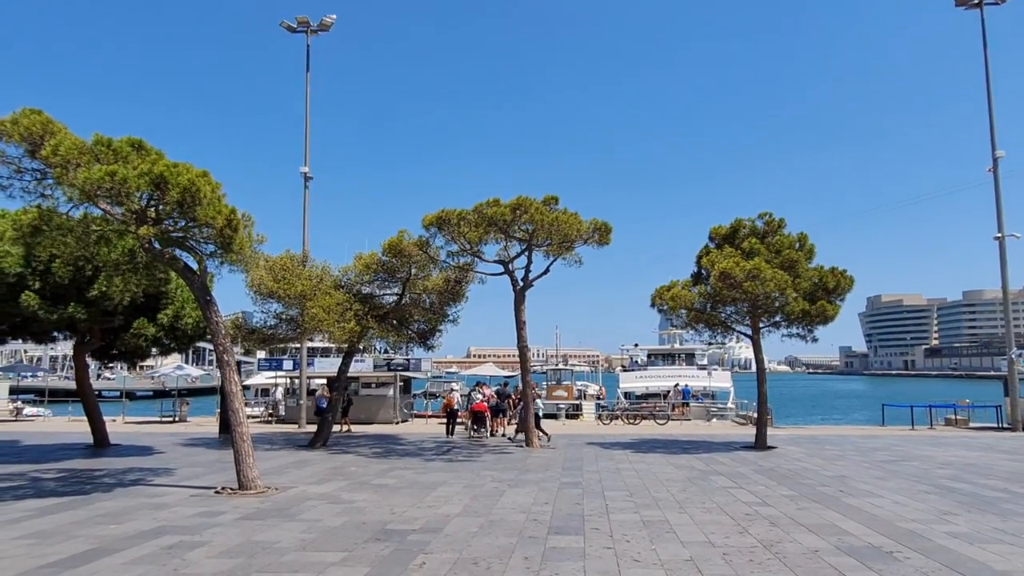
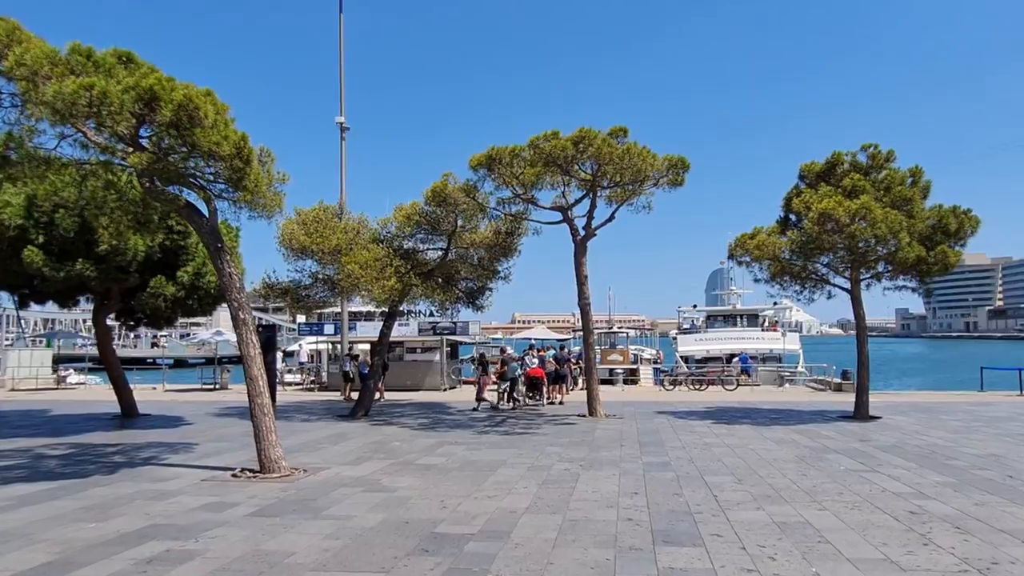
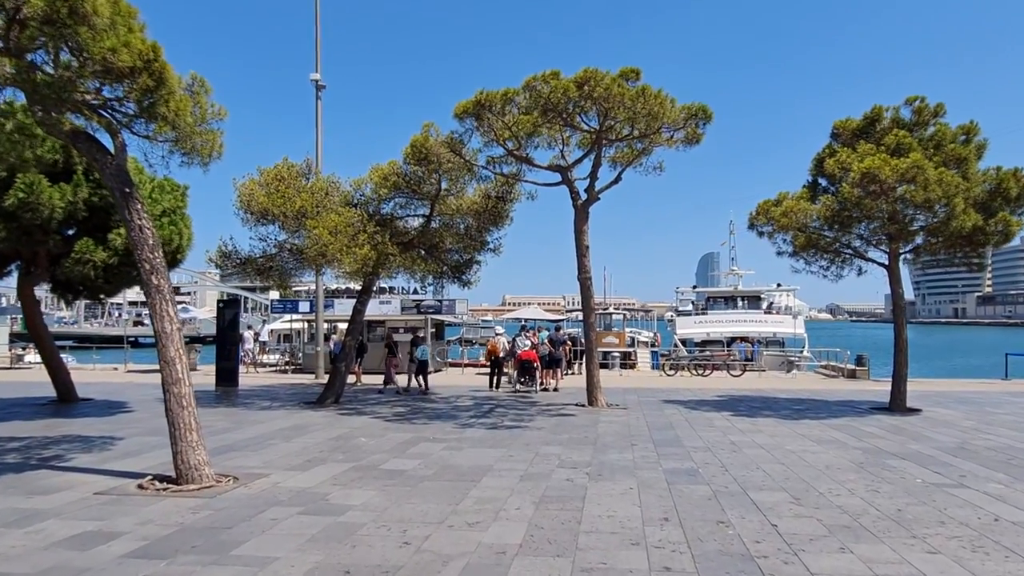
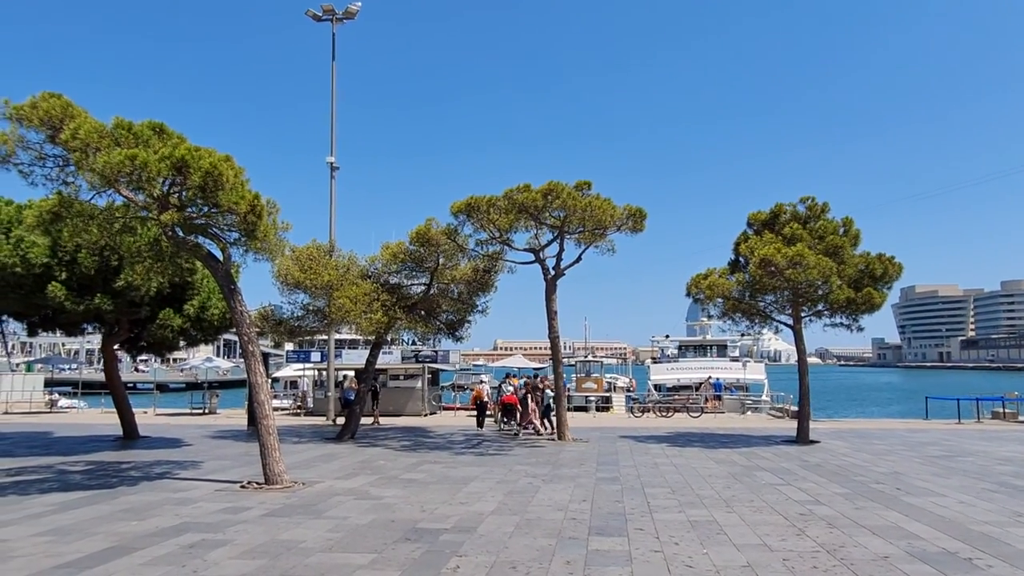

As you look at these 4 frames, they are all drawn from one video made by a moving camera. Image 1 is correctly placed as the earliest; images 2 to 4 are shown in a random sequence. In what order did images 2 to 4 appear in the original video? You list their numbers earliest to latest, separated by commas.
4, 2, 3
